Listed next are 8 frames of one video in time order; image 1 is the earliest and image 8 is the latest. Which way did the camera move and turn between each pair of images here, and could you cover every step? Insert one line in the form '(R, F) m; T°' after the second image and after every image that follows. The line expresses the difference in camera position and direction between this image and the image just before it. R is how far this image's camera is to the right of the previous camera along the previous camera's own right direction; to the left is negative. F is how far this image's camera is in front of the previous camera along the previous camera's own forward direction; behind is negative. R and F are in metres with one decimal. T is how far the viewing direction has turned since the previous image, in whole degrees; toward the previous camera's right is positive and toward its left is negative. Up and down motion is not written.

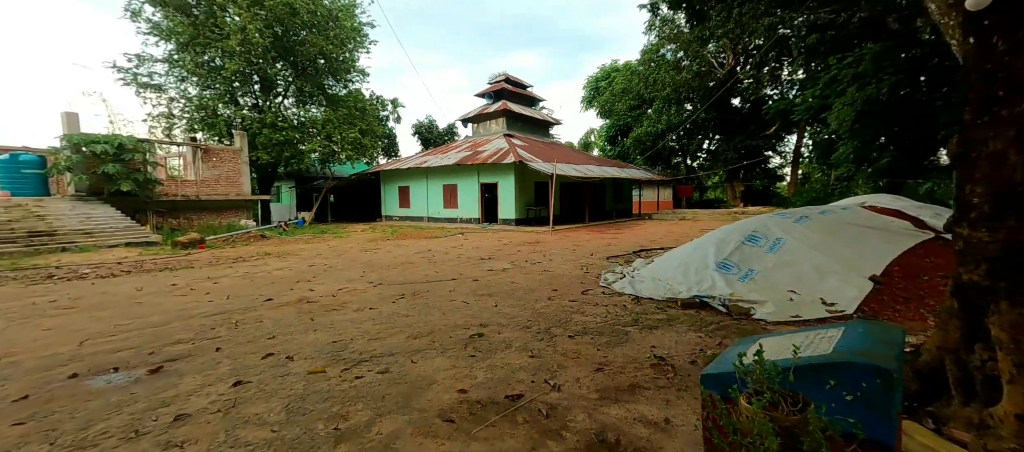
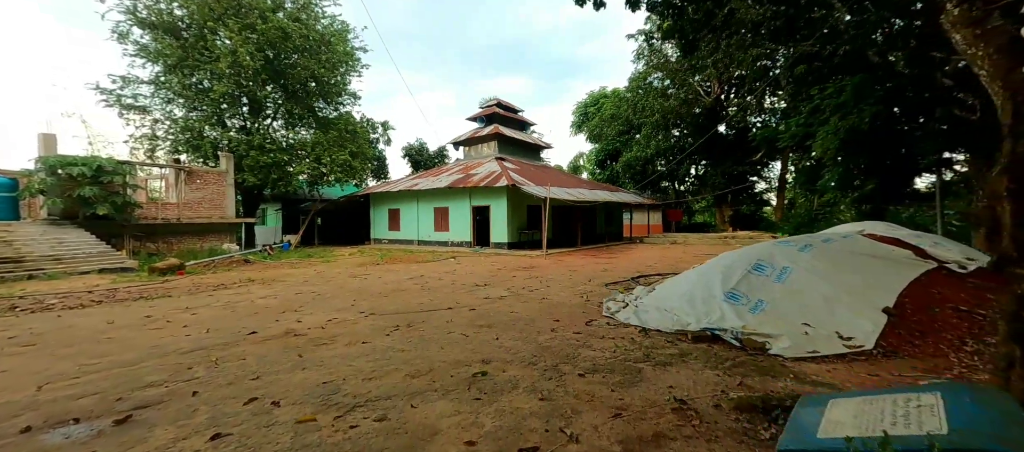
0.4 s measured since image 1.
(-0.1, +0.1) m; +2°
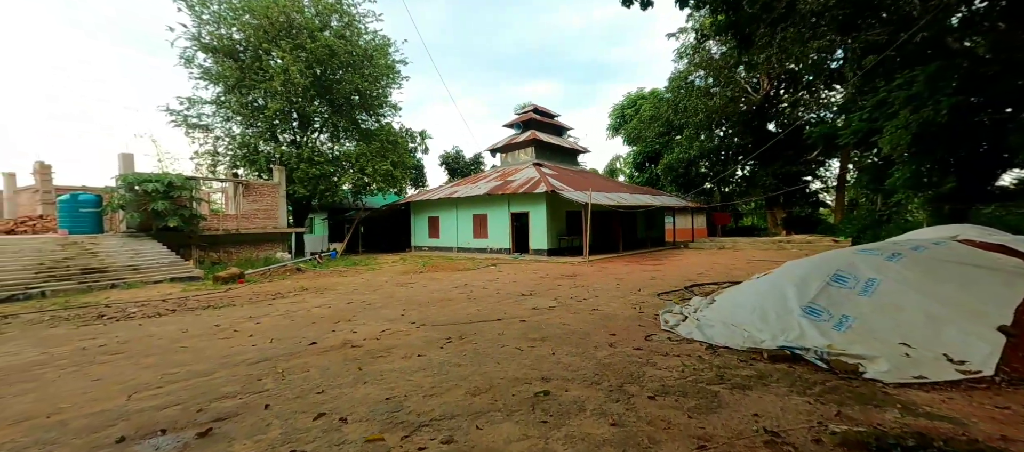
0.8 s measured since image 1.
(-0.2, +0.1) m; -5°
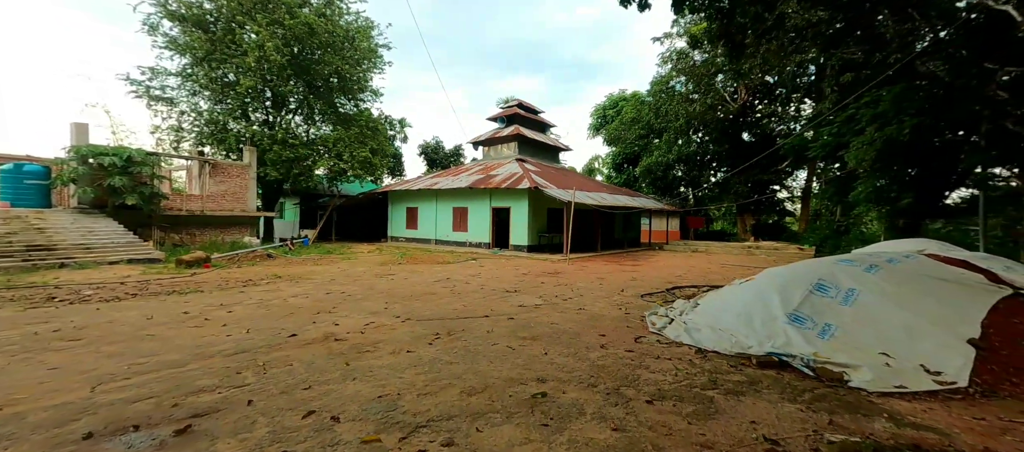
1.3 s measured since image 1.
(-0.2, +0.1) m; +4°
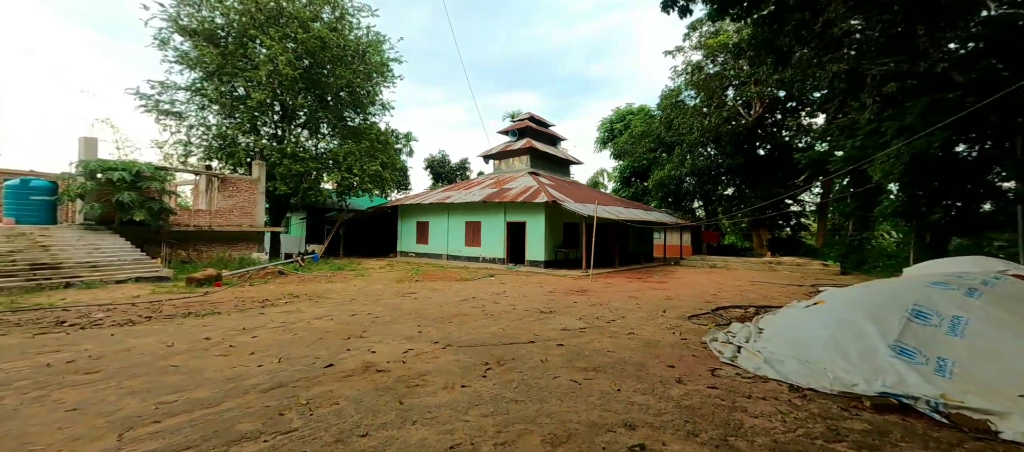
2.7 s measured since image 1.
(-0.6, +0.3) m; 0°
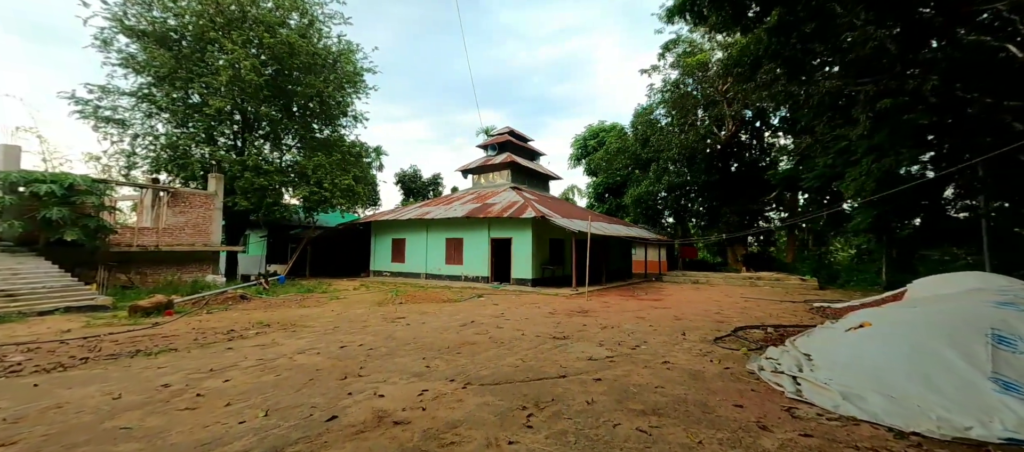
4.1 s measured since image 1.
(-0.6, +0.6) m; +5°
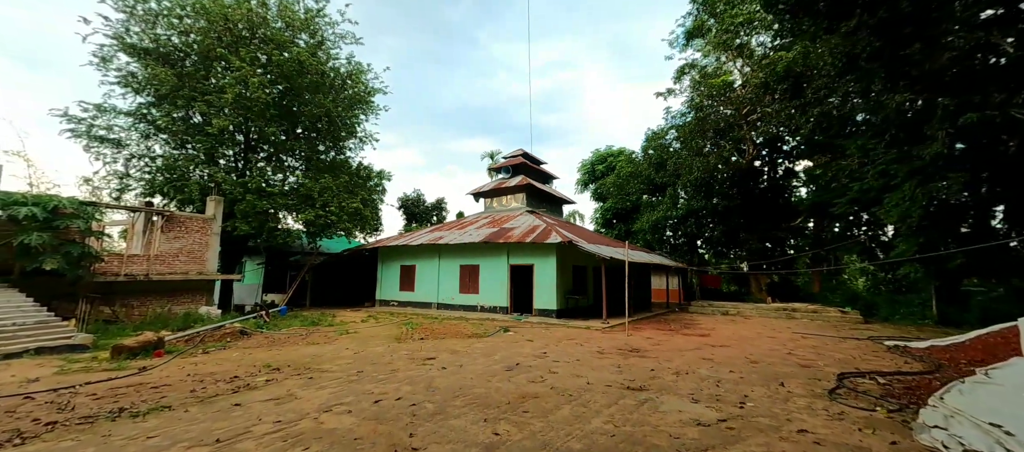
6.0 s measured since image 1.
(-0.9, +0.9) m; +1°
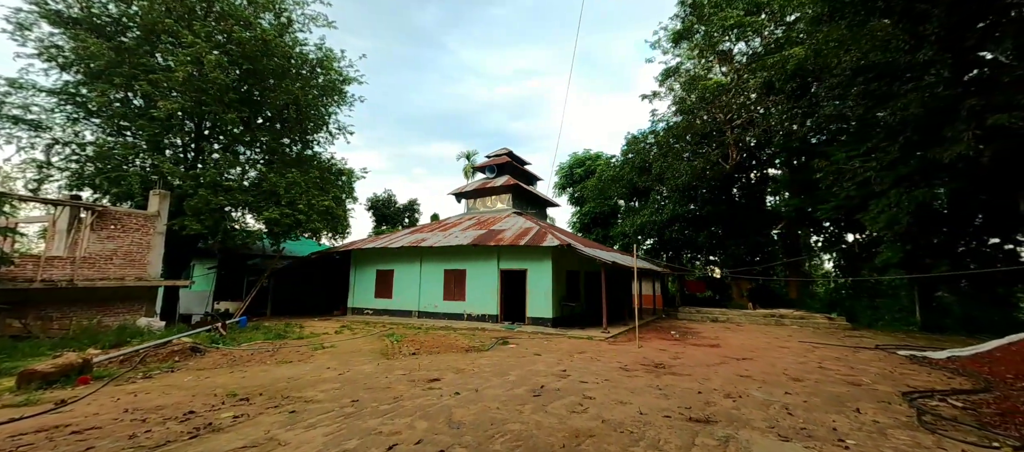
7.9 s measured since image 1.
(-0.8, +0.9) m; +5°
